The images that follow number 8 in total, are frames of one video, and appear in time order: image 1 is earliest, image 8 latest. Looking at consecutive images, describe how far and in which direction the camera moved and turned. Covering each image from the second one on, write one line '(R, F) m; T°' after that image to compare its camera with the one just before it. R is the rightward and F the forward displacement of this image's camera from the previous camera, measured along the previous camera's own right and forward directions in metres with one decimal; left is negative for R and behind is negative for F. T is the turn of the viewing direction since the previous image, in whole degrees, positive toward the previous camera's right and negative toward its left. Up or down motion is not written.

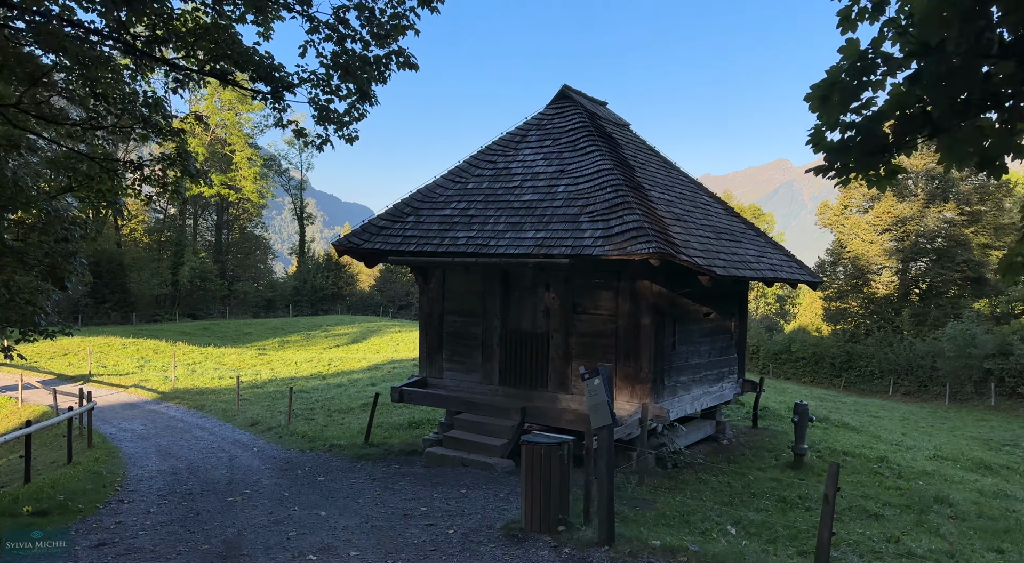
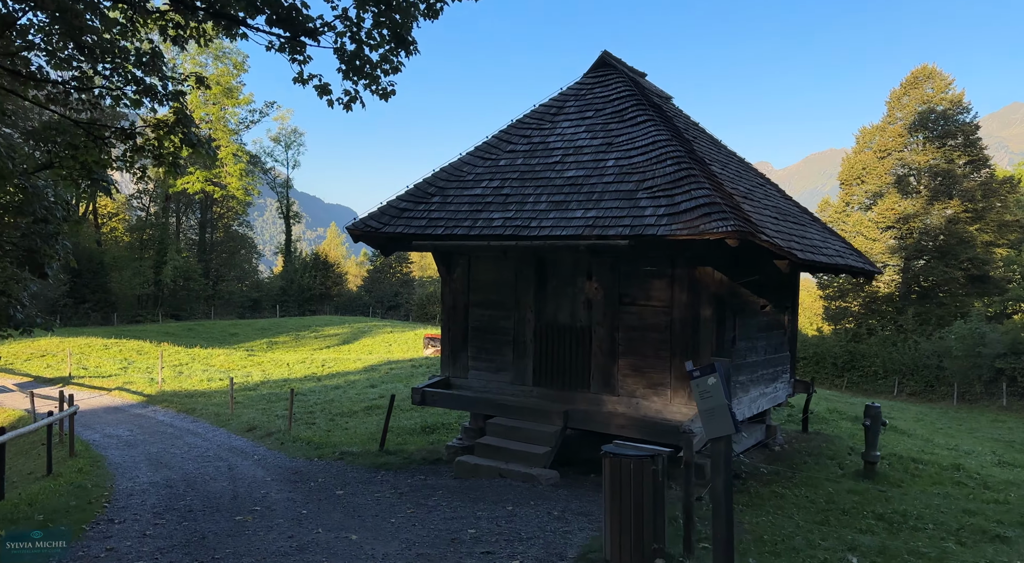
(-0.8, +1.3) m; +1°
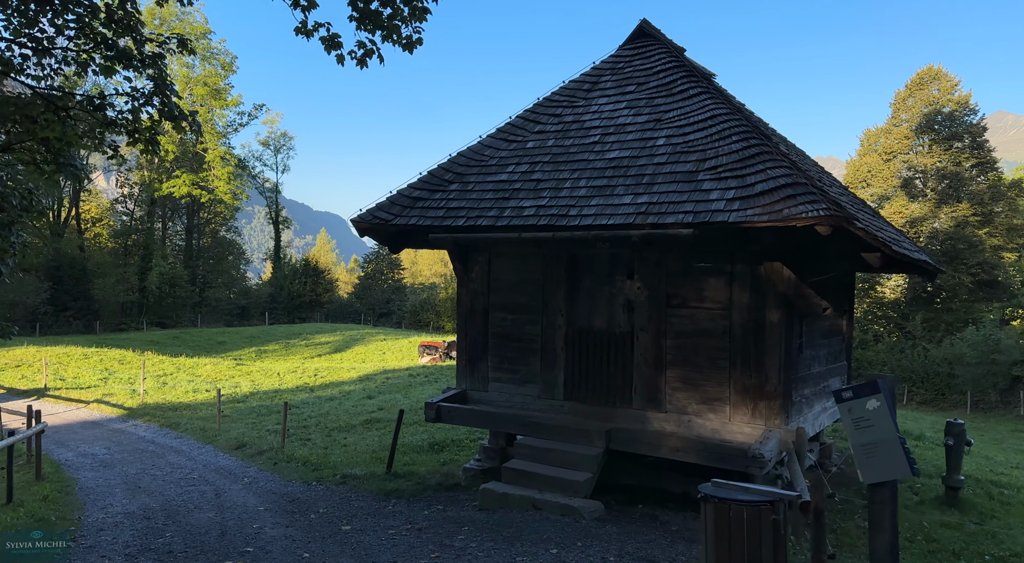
(-0.6, +1.5) m; +1°
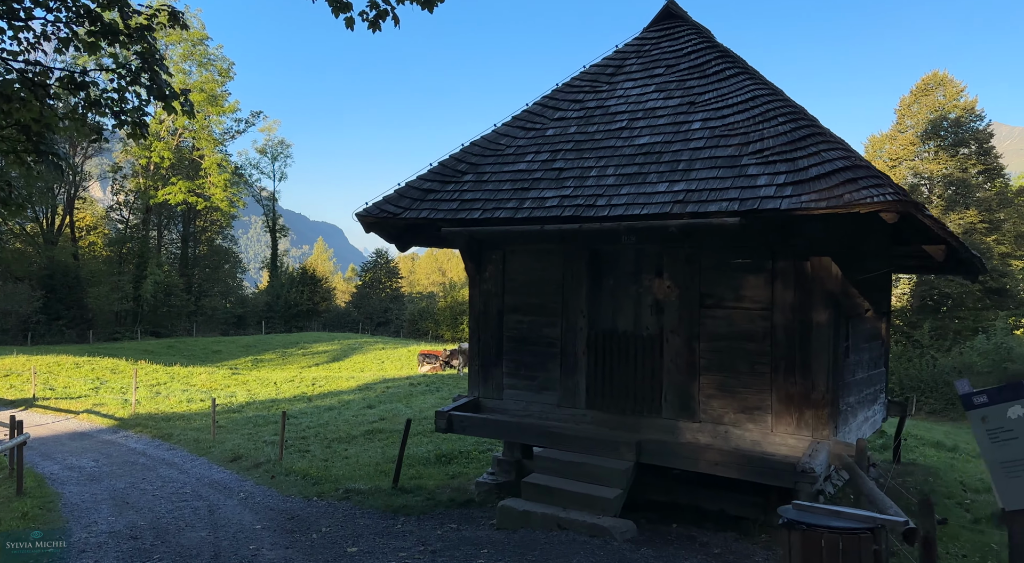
(-0.3, +0.8) m; 0°
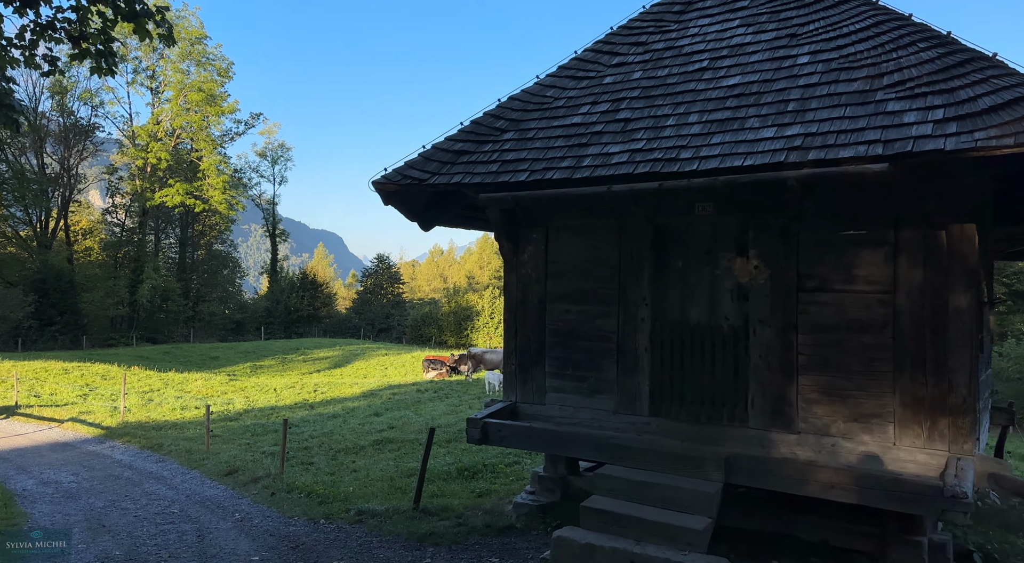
(-0.5, +1.6) m; 0°
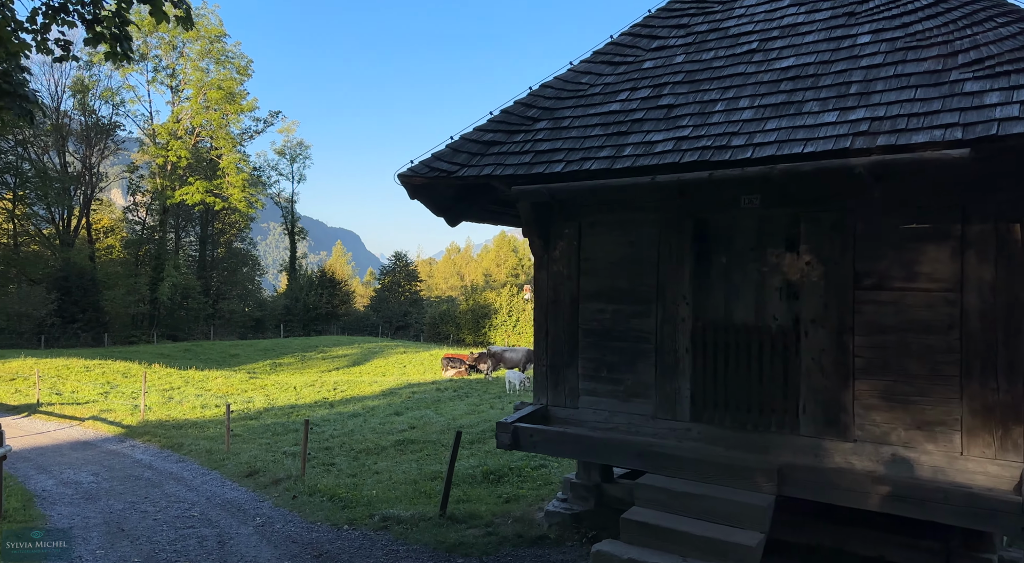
(-0.2, +0.4) m; -1°
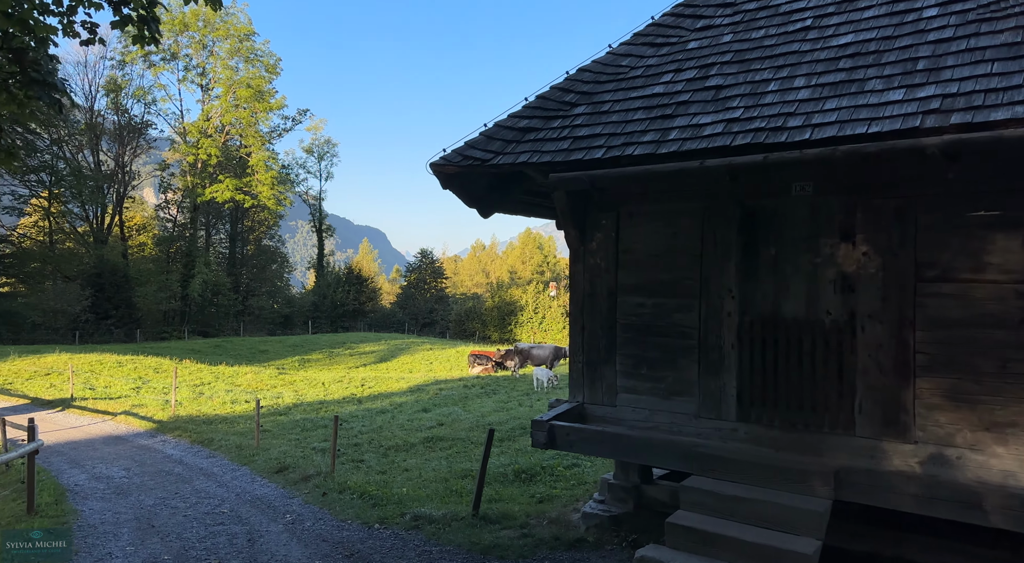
(-0.1, +0.3) m; -2°
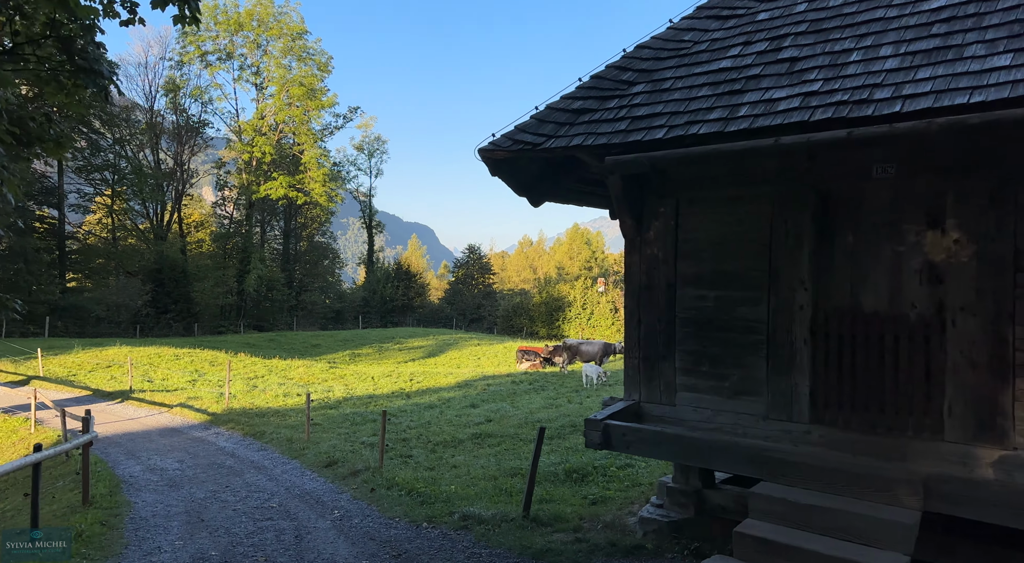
(0.0, +0.4) m; -4°
